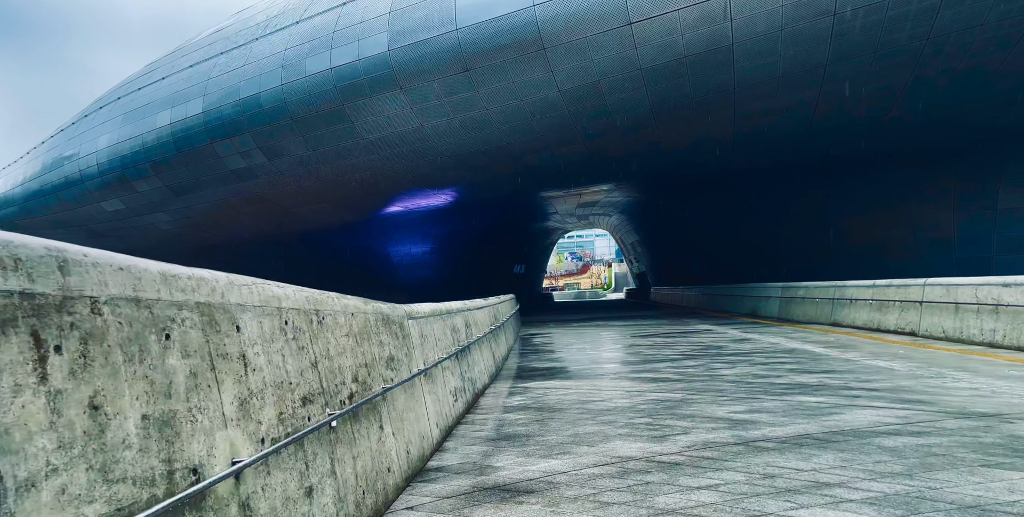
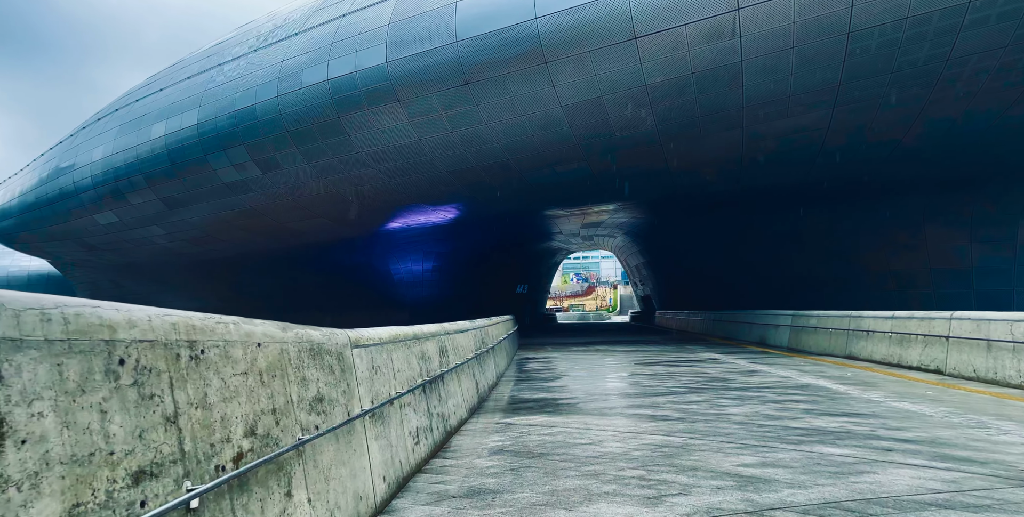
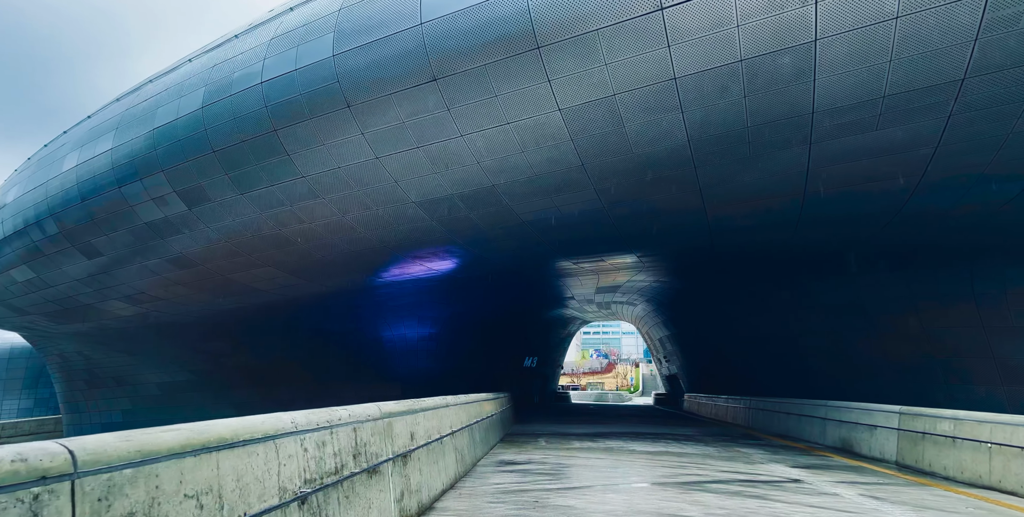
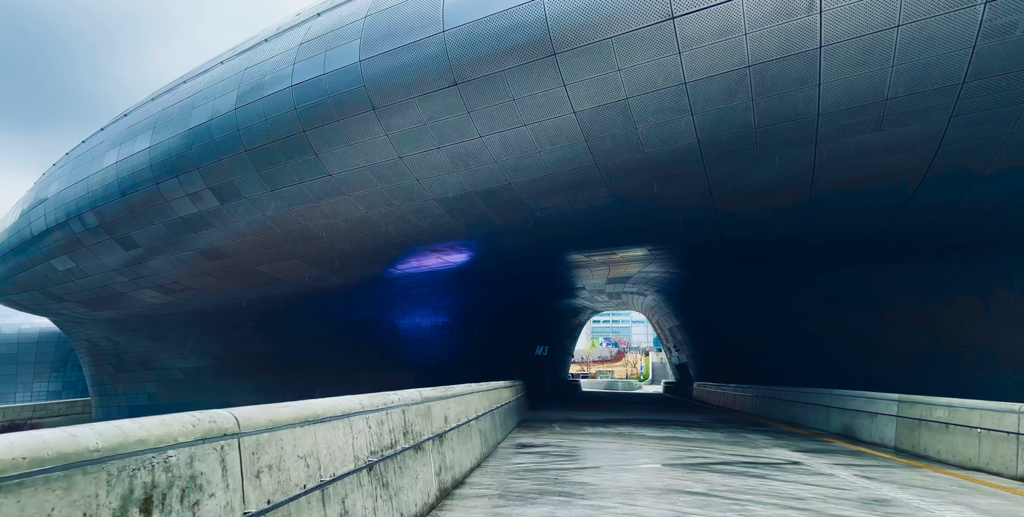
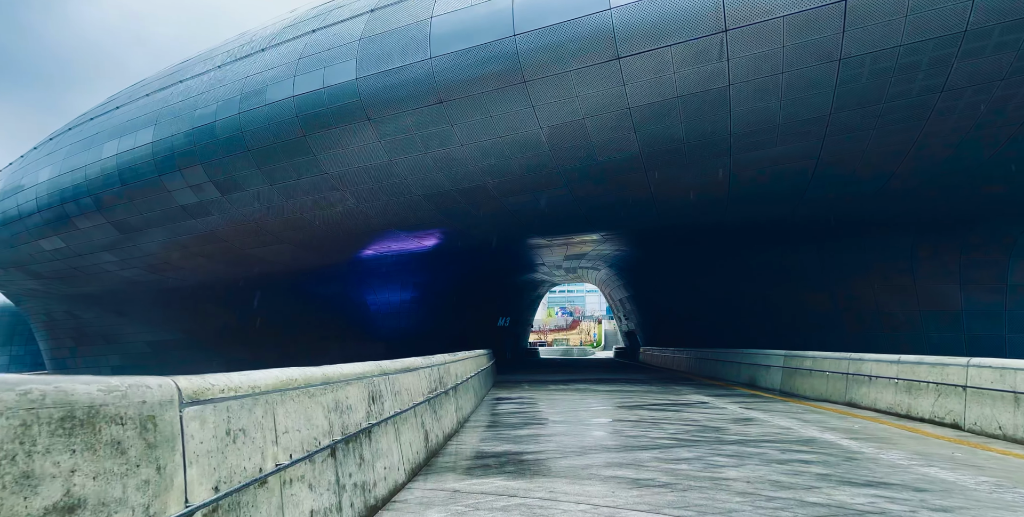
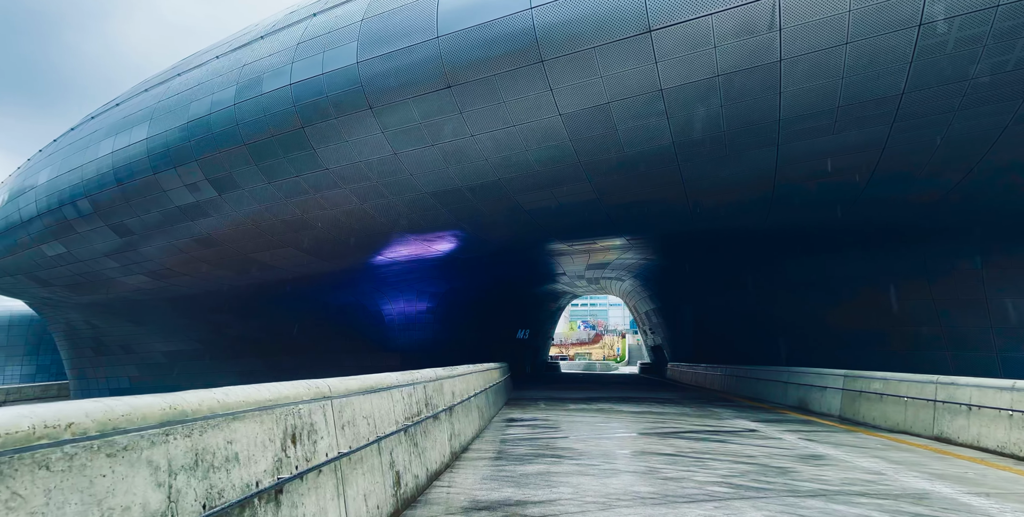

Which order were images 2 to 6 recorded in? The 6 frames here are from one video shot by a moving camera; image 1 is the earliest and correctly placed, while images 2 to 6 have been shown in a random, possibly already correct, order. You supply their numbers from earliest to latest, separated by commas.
2, 5, 6, 4, 3
